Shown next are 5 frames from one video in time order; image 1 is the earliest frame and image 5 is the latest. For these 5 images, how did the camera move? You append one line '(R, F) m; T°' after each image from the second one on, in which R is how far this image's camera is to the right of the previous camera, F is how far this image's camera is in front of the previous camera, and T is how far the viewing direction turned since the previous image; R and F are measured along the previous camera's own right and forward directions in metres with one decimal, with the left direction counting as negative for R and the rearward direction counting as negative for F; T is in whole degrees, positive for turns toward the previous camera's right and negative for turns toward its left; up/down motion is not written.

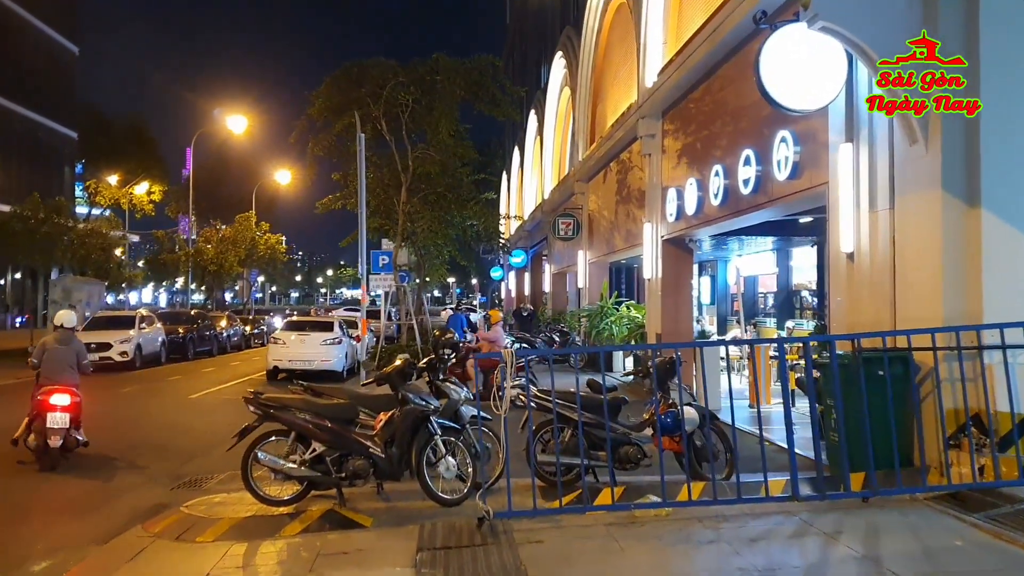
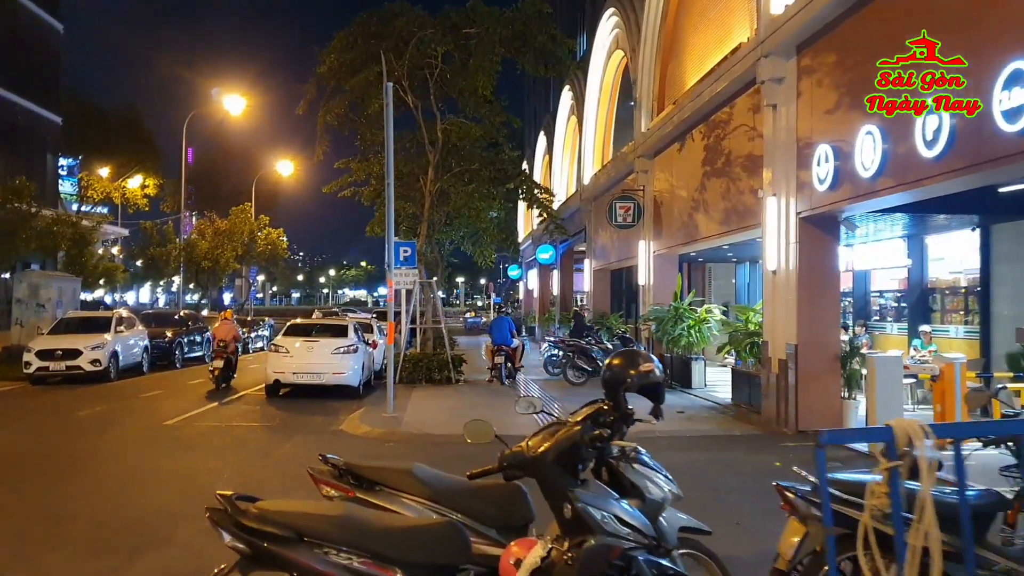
(-1.2, +3.9) m; 0°
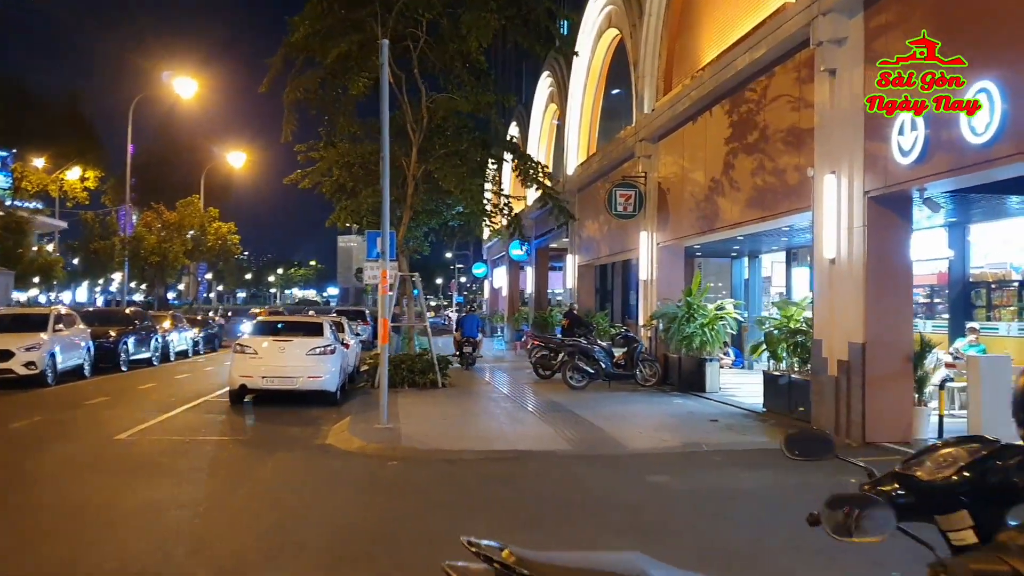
(-0.9, +1.8) m; +4°
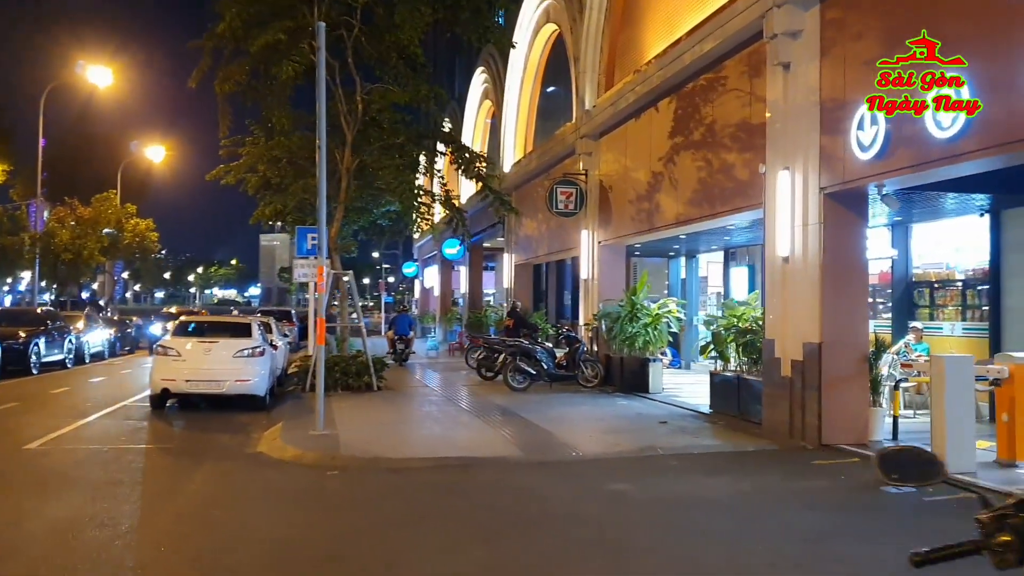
(-0.2, +0.6) m; +5°
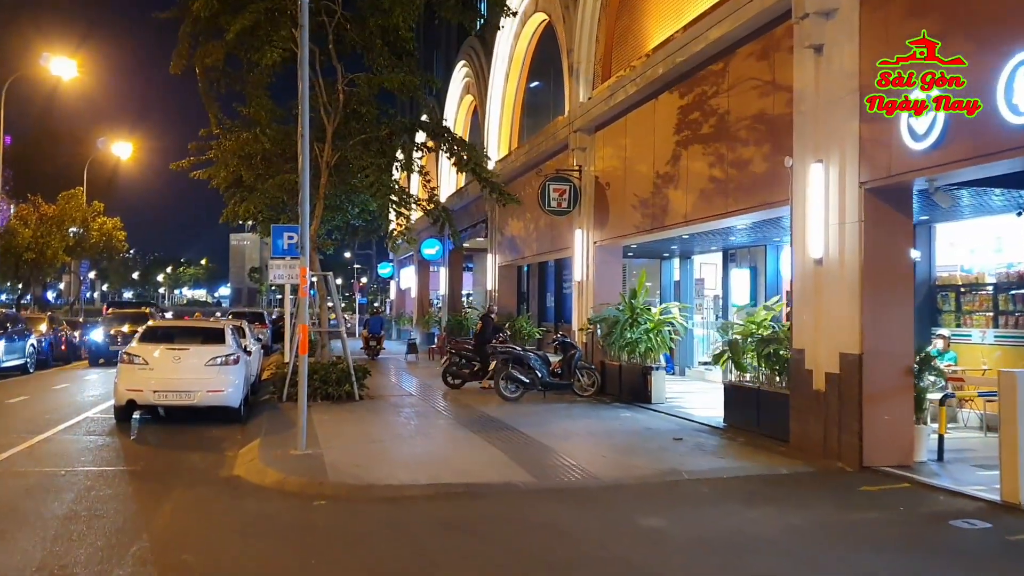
(-0.4, +1.1) m; +2°
